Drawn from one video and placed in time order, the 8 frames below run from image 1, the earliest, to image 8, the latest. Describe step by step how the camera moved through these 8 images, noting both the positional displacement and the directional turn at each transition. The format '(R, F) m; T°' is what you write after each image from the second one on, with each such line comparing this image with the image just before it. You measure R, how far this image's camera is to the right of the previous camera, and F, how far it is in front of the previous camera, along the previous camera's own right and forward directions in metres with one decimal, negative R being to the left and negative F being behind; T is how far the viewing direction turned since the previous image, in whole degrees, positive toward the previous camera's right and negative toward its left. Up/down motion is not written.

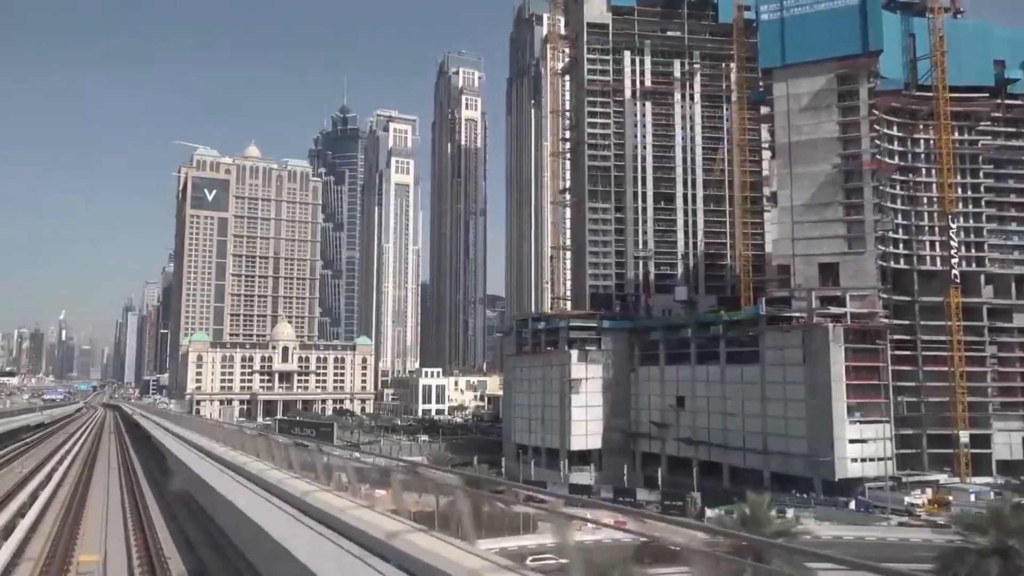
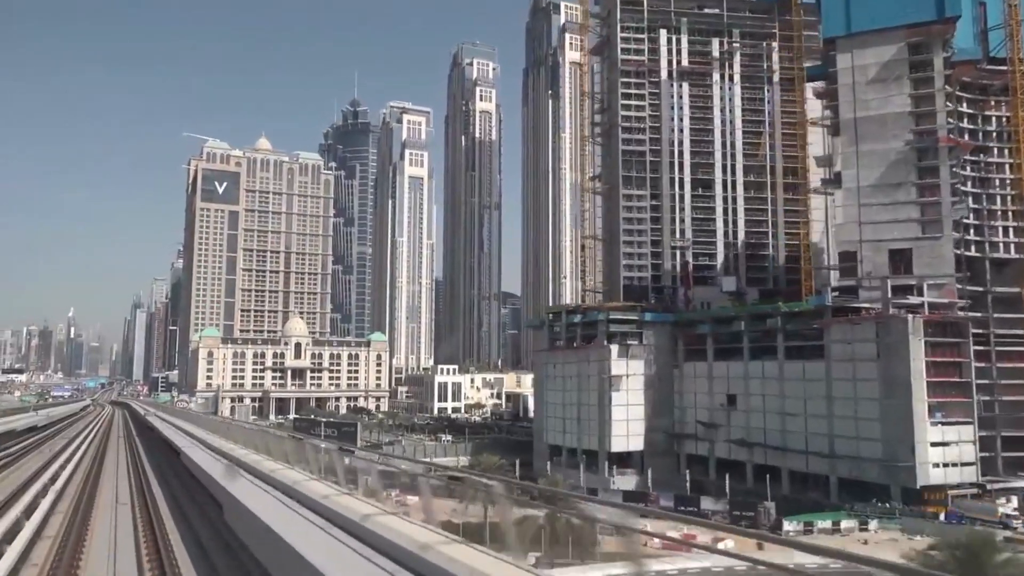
(-1.4, +2.9) m; 0°
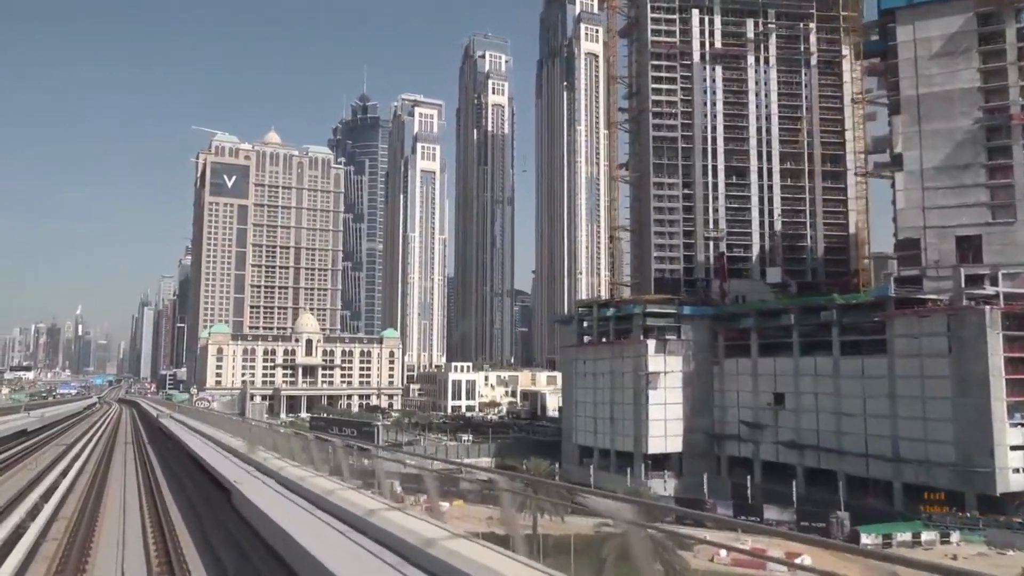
(-1.1, +2.3) m; 0°
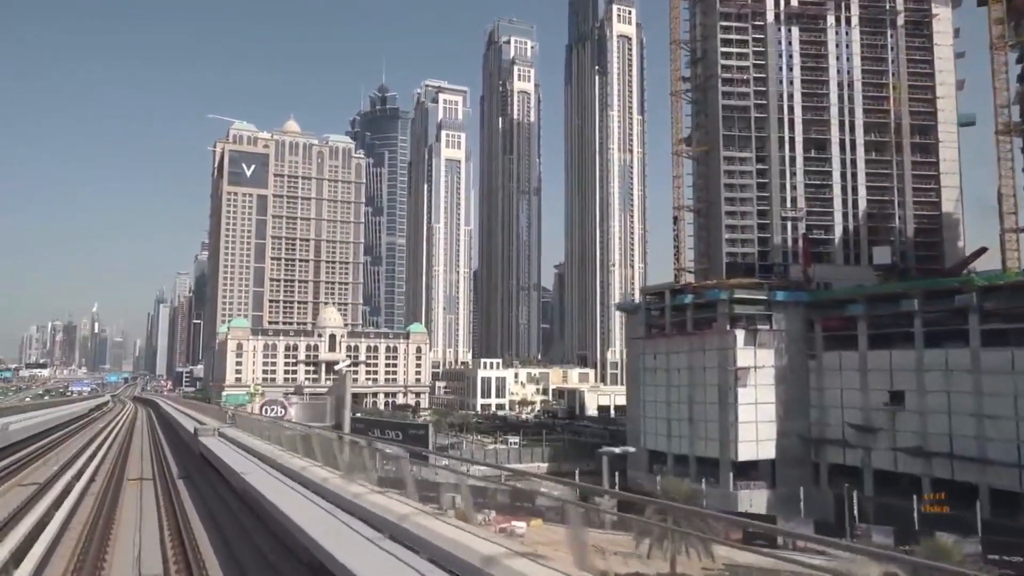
(-2.3, +4.7) m; -1°
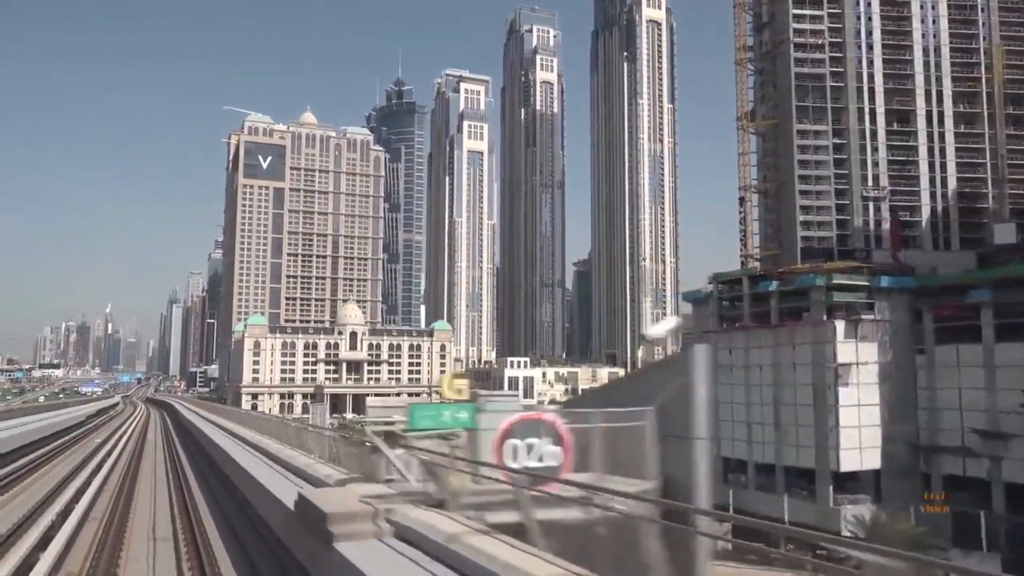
(-1.9, +4.2) m; -1°
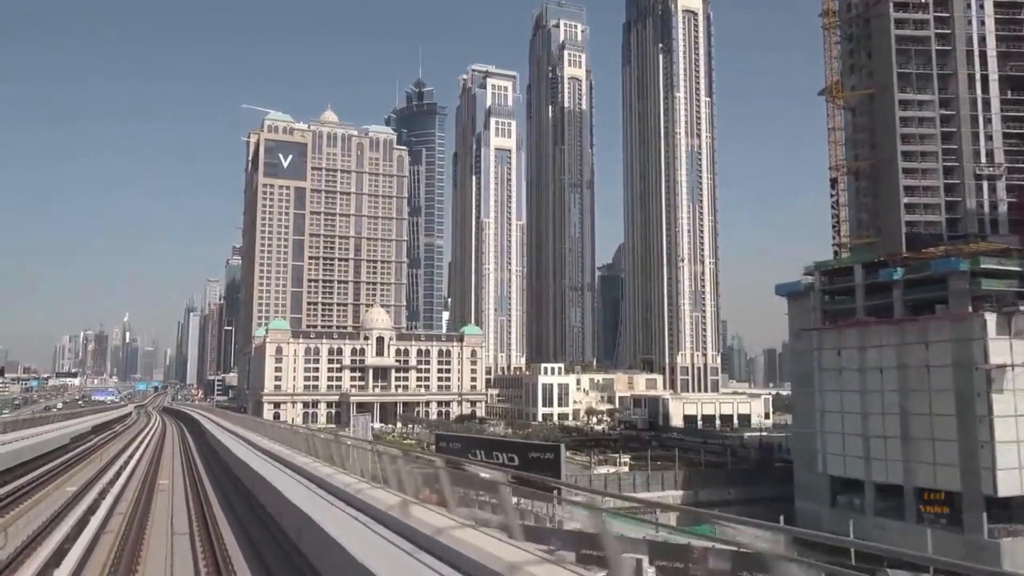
(-2.0, +4.6) m; -1°
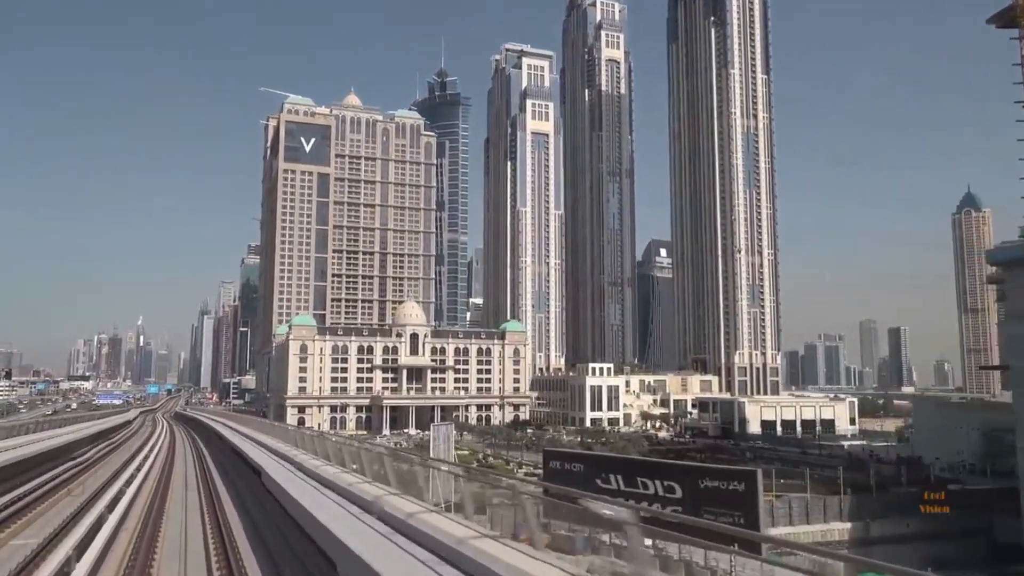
(-3.2, +7.7) m; -1°
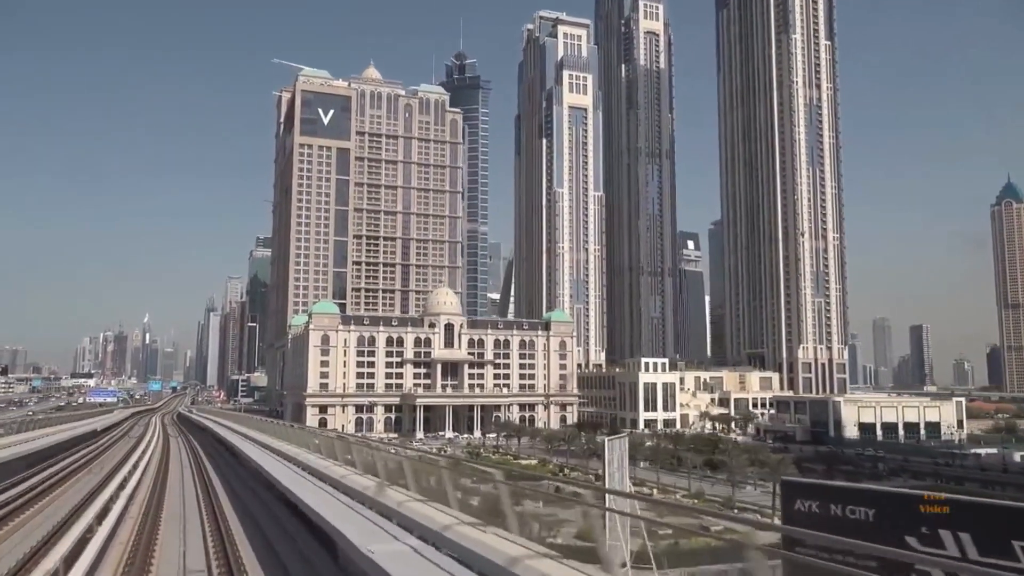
(-3.3, +8.3) m; 0°
